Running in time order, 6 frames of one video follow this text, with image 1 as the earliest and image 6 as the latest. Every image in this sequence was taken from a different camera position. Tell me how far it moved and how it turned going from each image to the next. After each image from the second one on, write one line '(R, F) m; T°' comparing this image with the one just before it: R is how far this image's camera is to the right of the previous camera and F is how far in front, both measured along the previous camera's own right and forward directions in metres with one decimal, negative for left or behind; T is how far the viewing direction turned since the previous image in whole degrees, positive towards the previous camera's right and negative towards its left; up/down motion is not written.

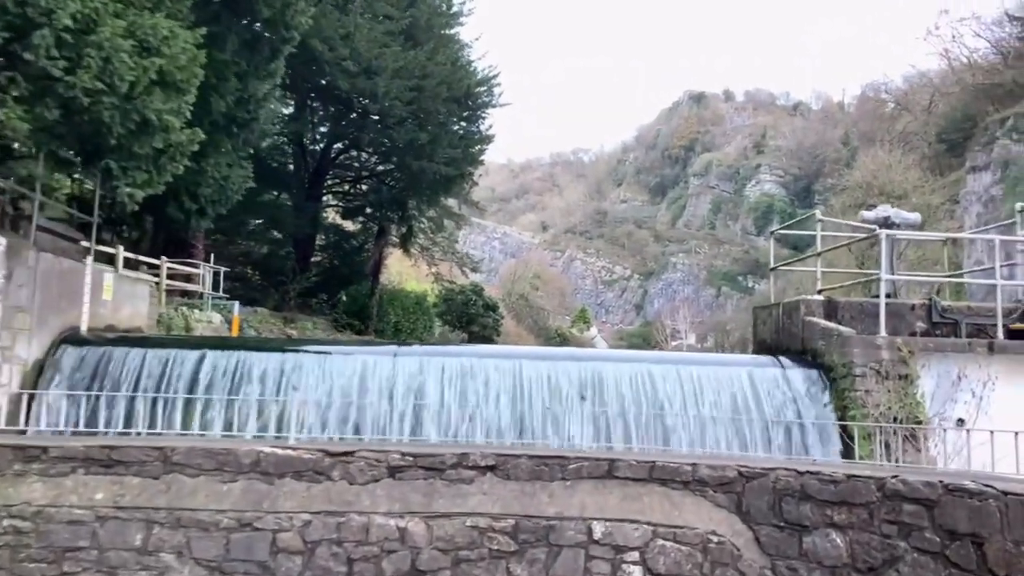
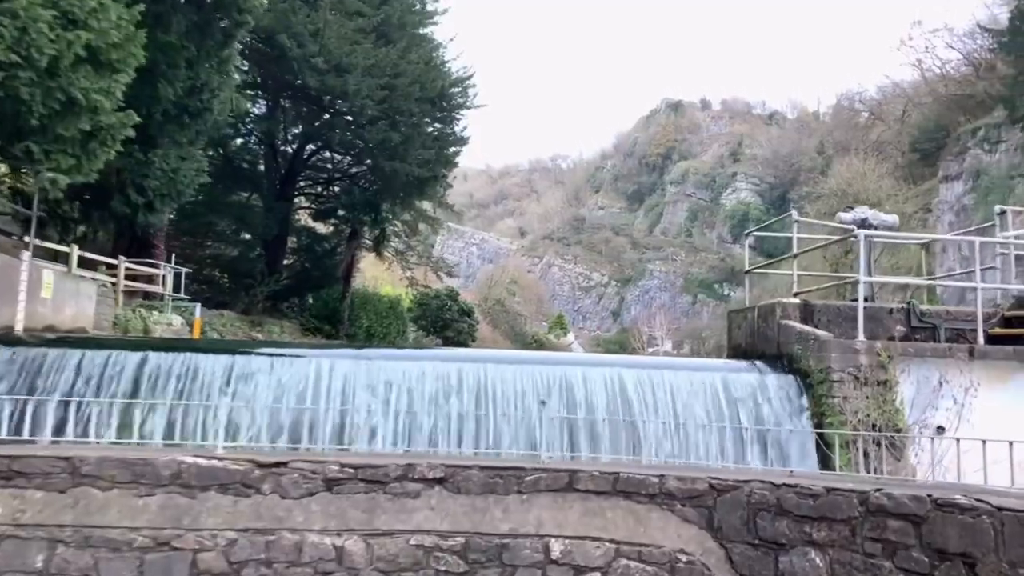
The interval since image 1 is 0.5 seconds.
(+0.1, +0.4) m; +2°
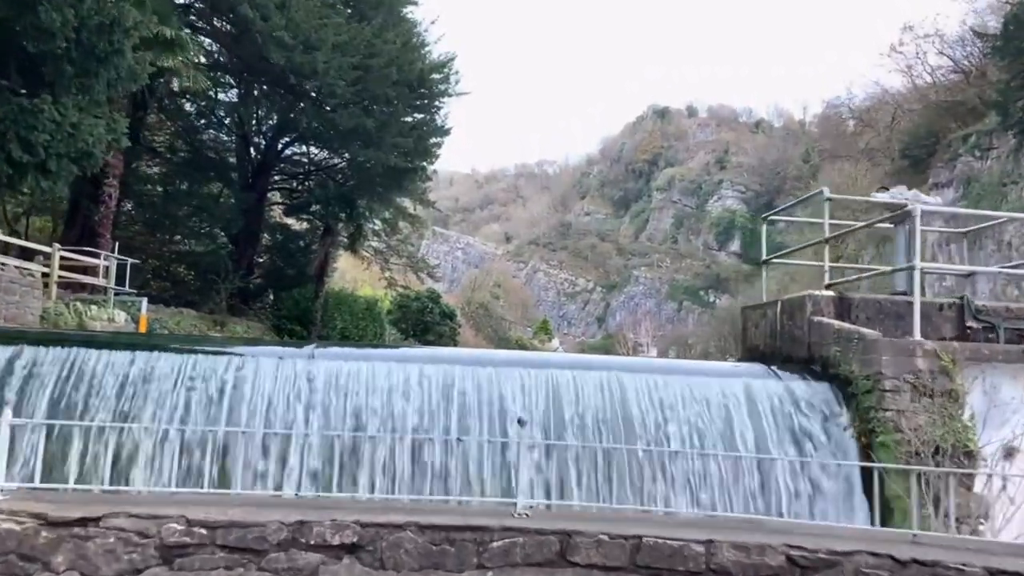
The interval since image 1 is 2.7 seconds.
(+0.1, +1.6) m; +1°
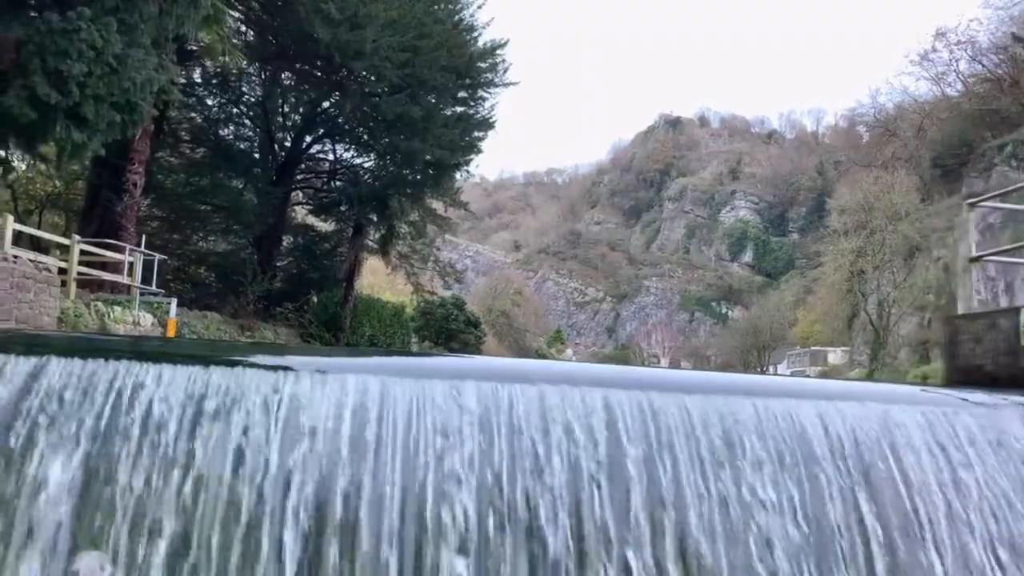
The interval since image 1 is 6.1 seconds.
(-1.2, +1.9) m; 0°
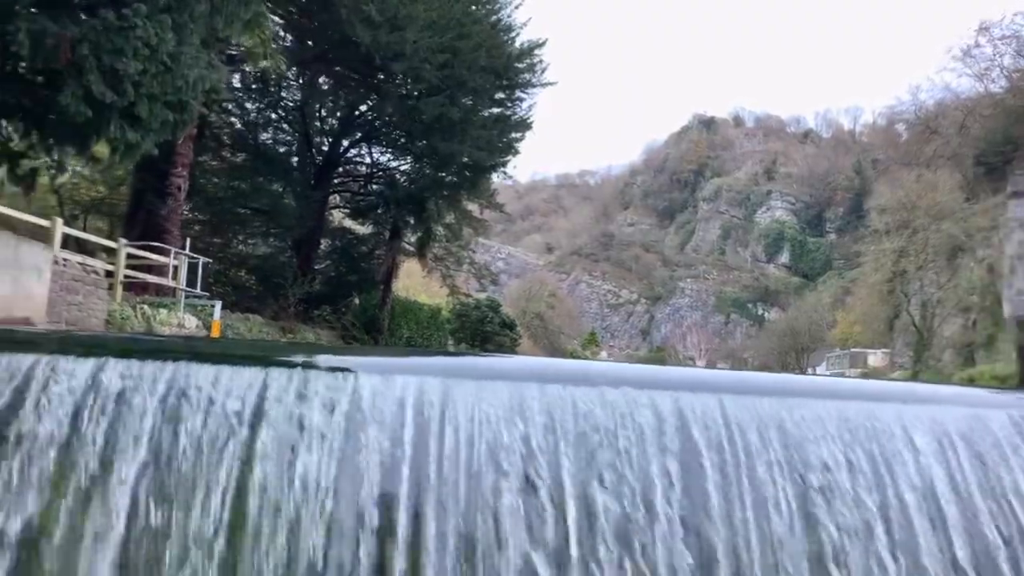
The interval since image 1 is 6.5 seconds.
(-0.2, +0.2) m; -2°
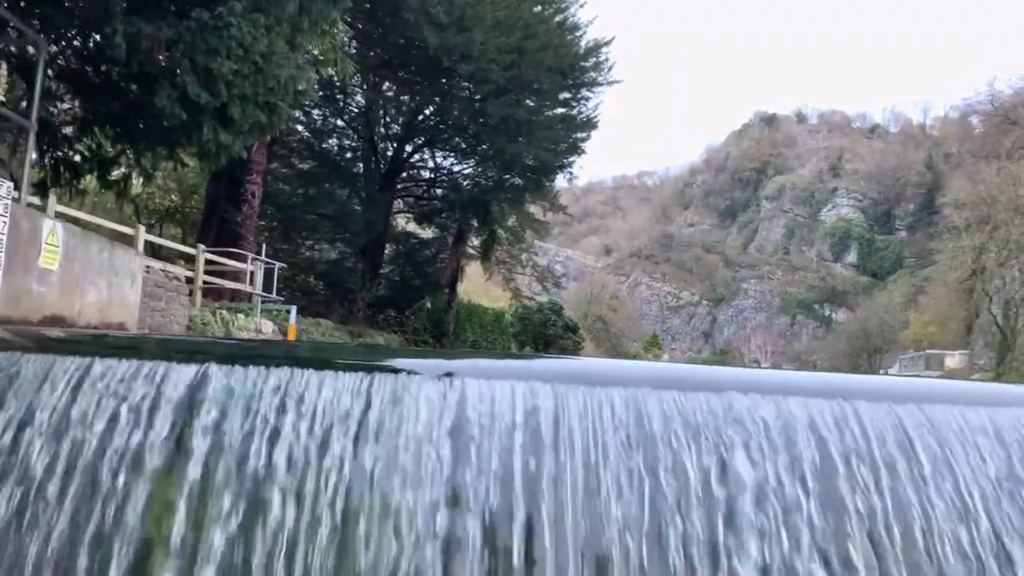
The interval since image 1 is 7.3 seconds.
(-0.3, +0.2) m; -4°
